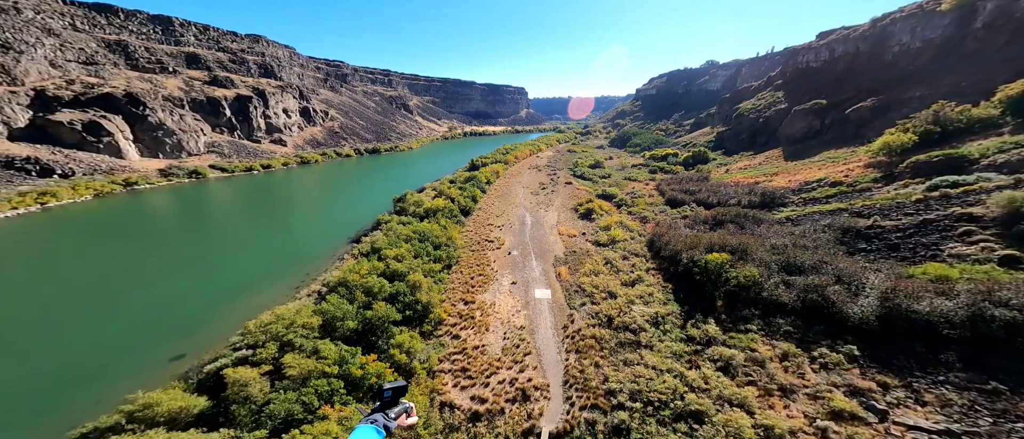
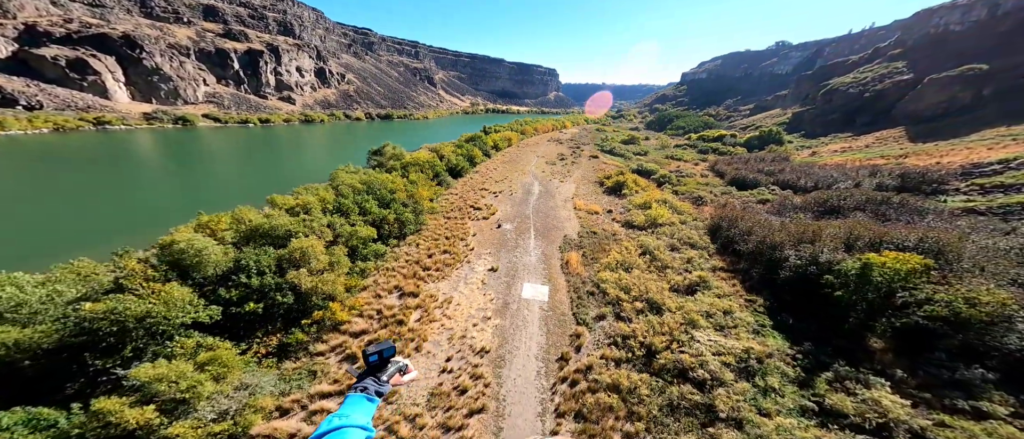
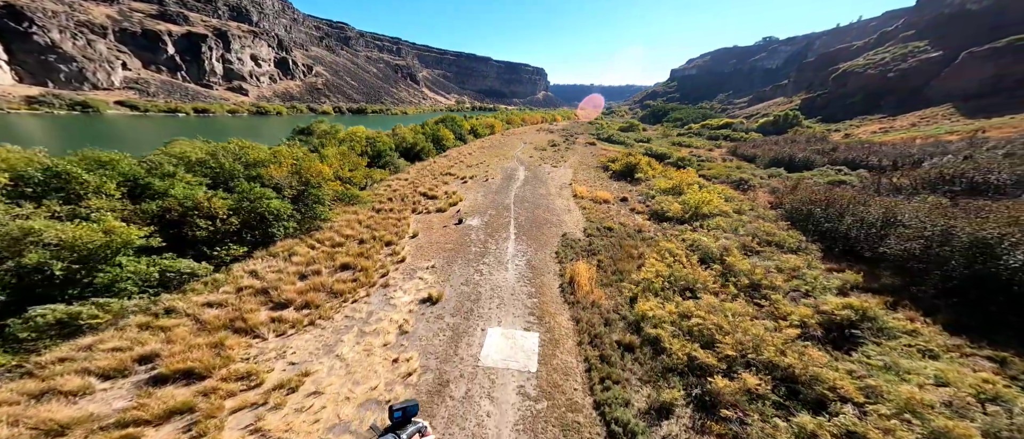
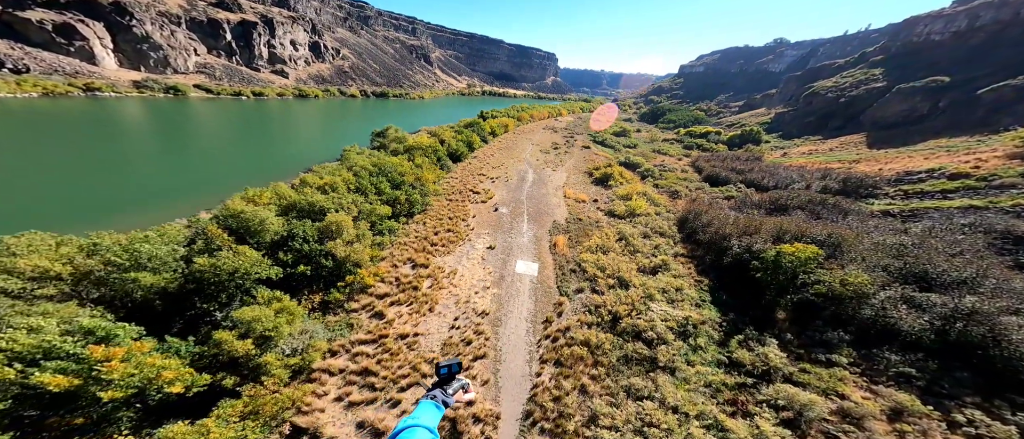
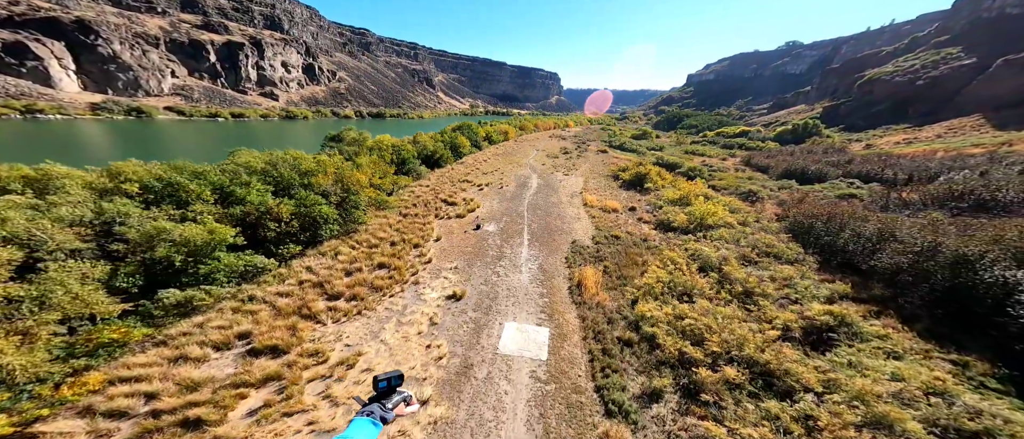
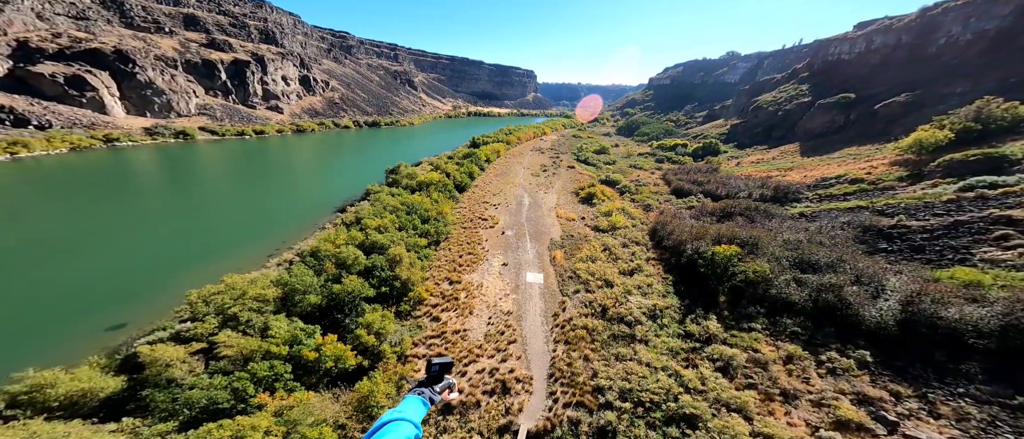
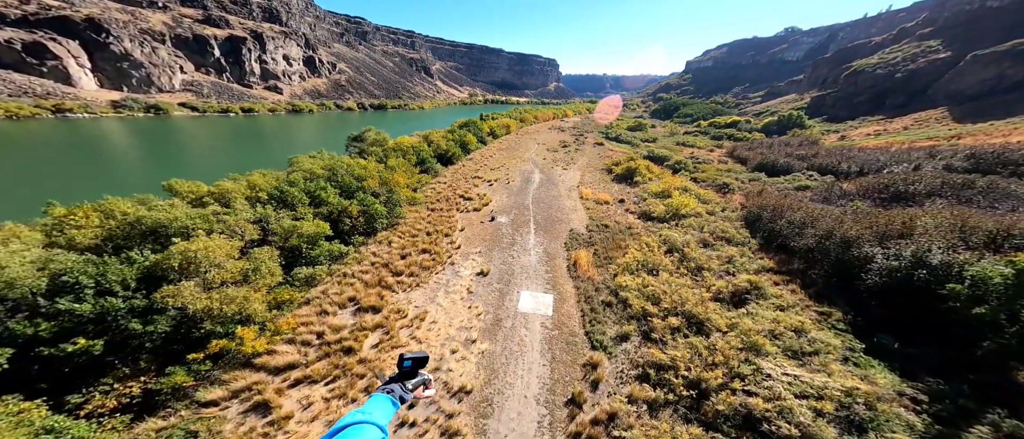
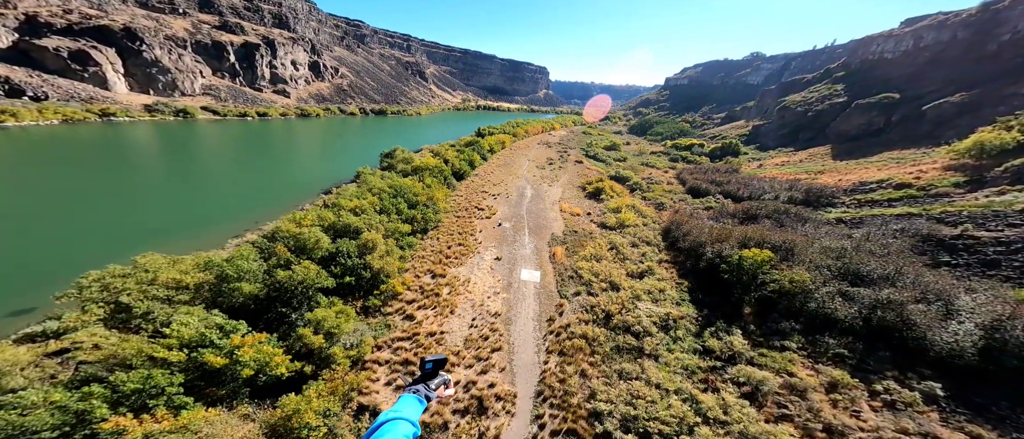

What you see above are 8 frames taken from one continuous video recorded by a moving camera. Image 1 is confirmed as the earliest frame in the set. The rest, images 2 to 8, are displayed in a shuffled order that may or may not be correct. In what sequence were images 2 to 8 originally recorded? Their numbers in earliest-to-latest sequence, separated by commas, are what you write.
6, 8, 4, 2, 7, 5, 3
